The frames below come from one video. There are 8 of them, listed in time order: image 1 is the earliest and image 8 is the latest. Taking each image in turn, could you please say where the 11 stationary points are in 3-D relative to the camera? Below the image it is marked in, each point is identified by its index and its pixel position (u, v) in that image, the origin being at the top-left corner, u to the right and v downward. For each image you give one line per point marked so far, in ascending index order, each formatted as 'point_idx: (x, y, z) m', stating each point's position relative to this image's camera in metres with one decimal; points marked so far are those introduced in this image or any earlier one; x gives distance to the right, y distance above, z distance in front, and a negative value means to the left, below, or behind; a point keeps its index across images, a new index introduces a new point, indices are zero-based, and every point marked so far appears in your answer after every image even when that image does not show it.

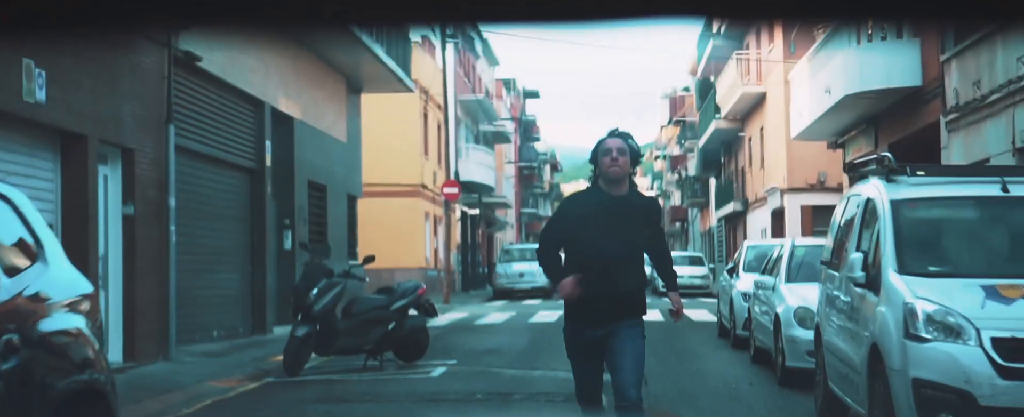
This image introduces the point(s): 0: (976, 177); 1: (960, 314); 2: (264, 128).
0: (+3.3, +0.2, +7.8) m
1: (+2.6, -0.6, +6.1) m
2: (-4.1, +1.3, +17.5) m
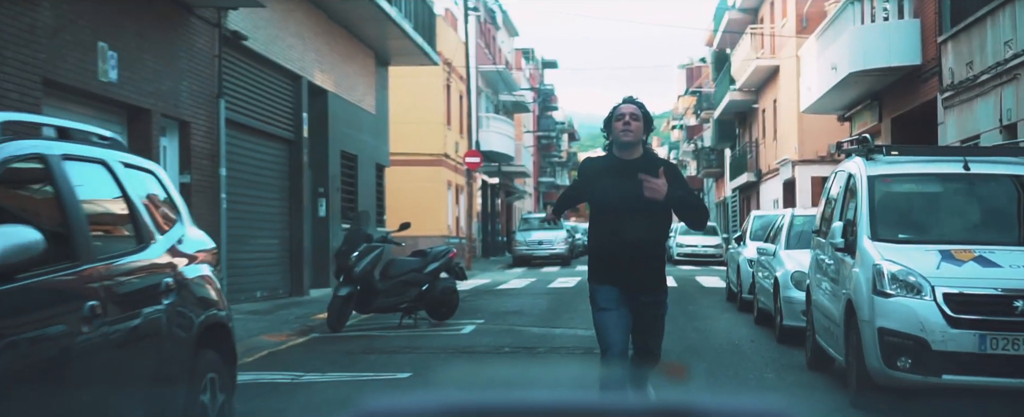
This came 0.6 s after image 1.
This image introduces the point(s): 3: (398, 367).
0: (+3.5, +0.4, +8.8) m
1: (+2.8, -0.4, +7.2) m
2: (-3.7, +1.9, +18.7) m
3: (-1.1, -1.5, +10.3) m
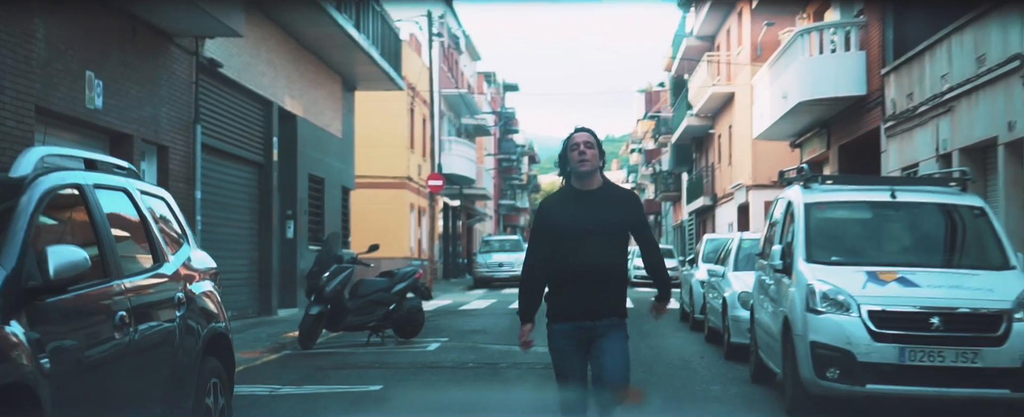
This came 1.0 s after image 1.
0: (+3.2, +0.2, +9.7) m
1: (+2.5, -0.6, +8.0) m
2: (-4.4, +1.5, +19.3) m
3: (-1.5, -1.8, +10.9) m
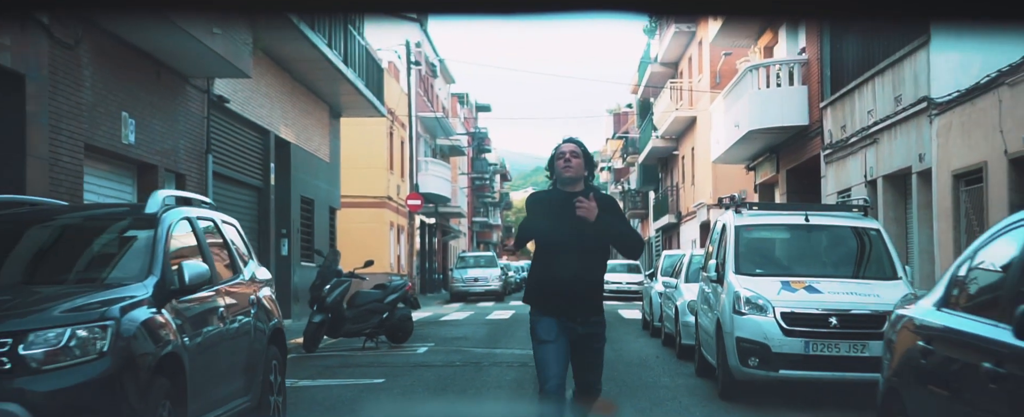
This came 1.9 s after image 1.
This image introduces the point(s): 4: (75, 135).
0: (+3.1, 0.0, +11.7) m
1: (+2.4, -0.8, +10.0) m
2: (-4.8, +1.1, +21.1) m
3: (-1.7, -2.0, +12.8) m
4: (-5.1, +0.9, +12.4) m
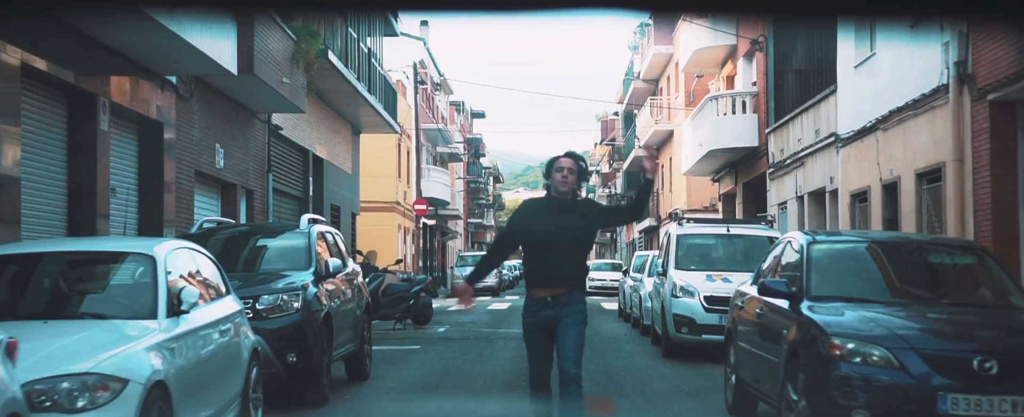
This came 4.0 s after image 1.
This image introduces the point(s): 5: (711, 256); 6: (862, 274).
0: (+3.1, -0.2, +16.0) m
1: (+2.4, -1.0, +14.2) m
2: (-4.9, +0.9, +25.3) m
3: (-1.6, -2.2, +17.0) m
4: (-5.0, +0.7, +16.6) m
5: (+2.9, -0.7, +15.3) m
6: (+2.7, -0.5, +8.3) m
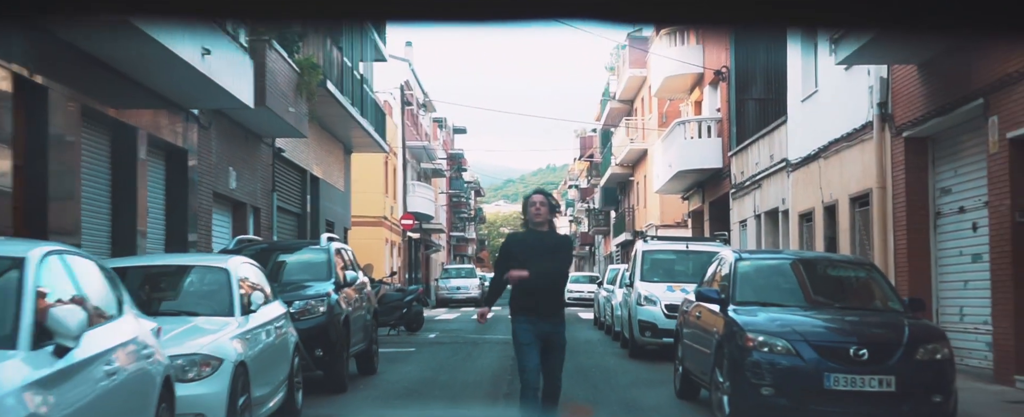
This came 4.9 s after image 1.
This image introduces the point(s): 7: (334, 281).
0: (+2.8, -0.6, +18.1) m
1: (+2.2, -1.3, +16.3) m
2: (-5.3, +0.5, +27.3) m
3: (-1.9, -2.5, +19.0) m
4: (-5.3, +0.4, +18.6) m
5: (+2.6, -1.0, +17.4) m
6: (+2.6, -0.7, +10.4) m
7: (-2.1, -0.9, +12.4) m
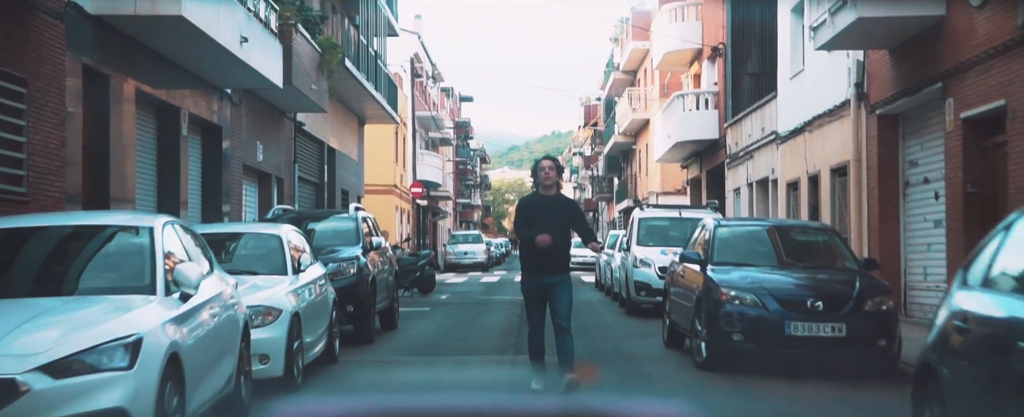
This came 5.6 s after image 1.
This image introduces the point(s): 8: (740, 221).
0: (+3.0, 0.0, +19.6) m
1: (+2.3, -0.8, +17.9) m
2: (-5.1, +1.3, +28.8) m
3: (-1.8, -2.0, +20.6) m
4: (-5.2, +0.9, +20.1) m
5: (+2.7, -0.5, +18.9) m
6: (+2.7, -0.4, +11.9) m
7: (-2.0, -0.5, +14.0) m
8: (+2.7, -0.1, +12.5) m
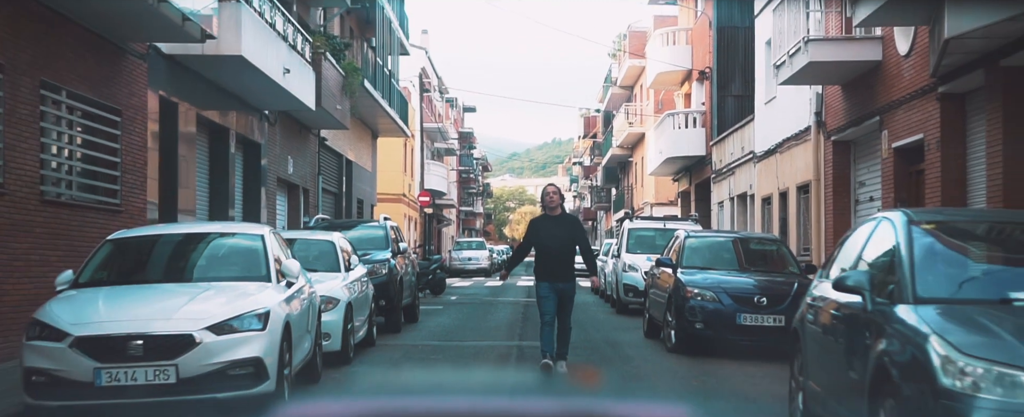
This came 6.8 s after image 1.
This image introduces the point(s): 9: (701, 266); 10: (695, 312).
0: (+3.1, -0.3, +22.1) m
1: (+2.4, -1.1, +20.4) m
2: (-5.0, +1.1, +31.3) m
3: (-1.7, -2.2, +23.1) m
4: (-5.1, +0.8, +22.6) m
5: (+2.8, -0.7, +21.5) m
6: (+2.8, -0.6, +14.5) m
7: (-1.9, -0.7, +16.5) m
8: (+2.8, -0.3, +15.1) m
9: (+2.5, -0.8, +14.2) m
10: (+2.2, -1.2, +12.7) m
